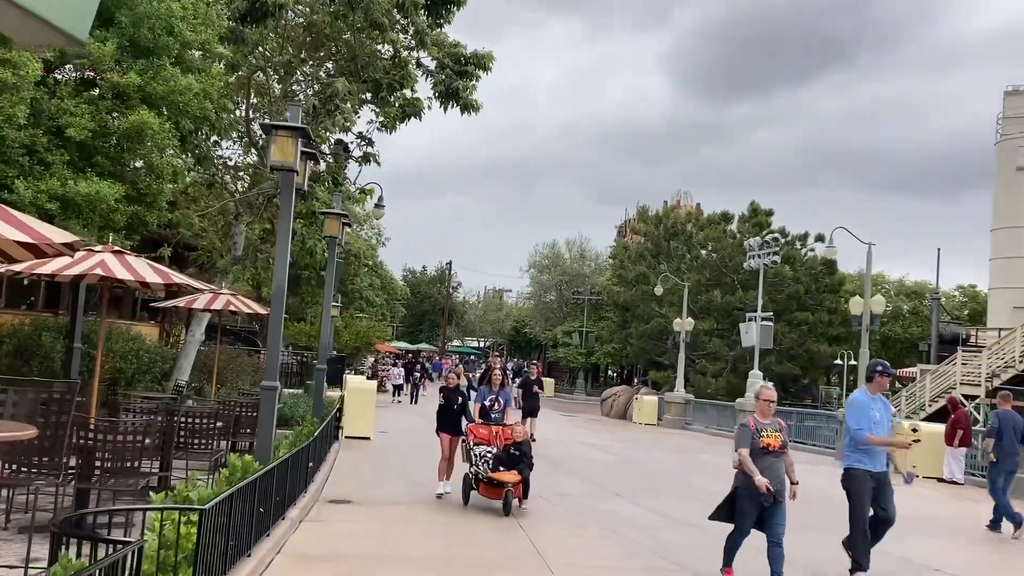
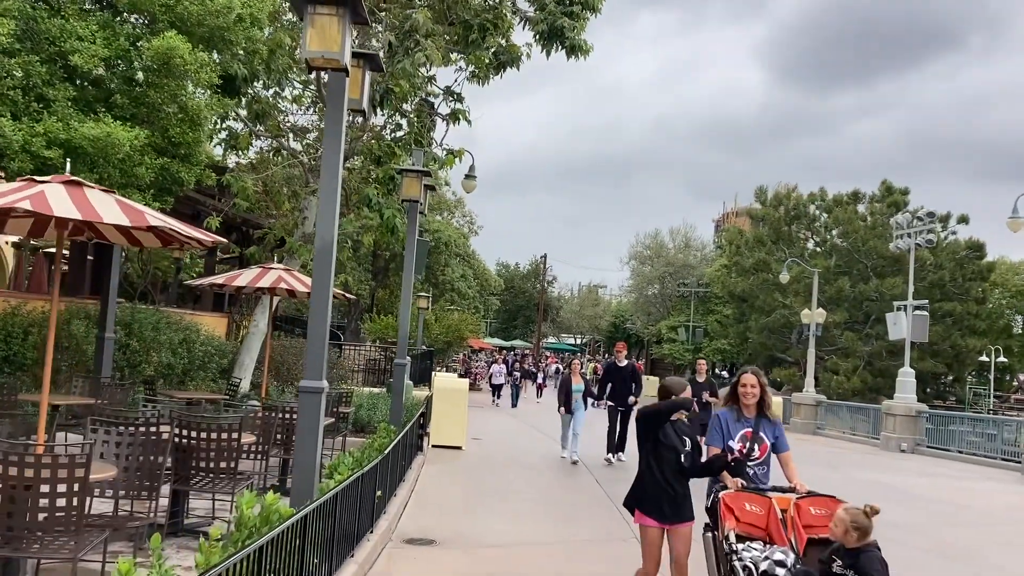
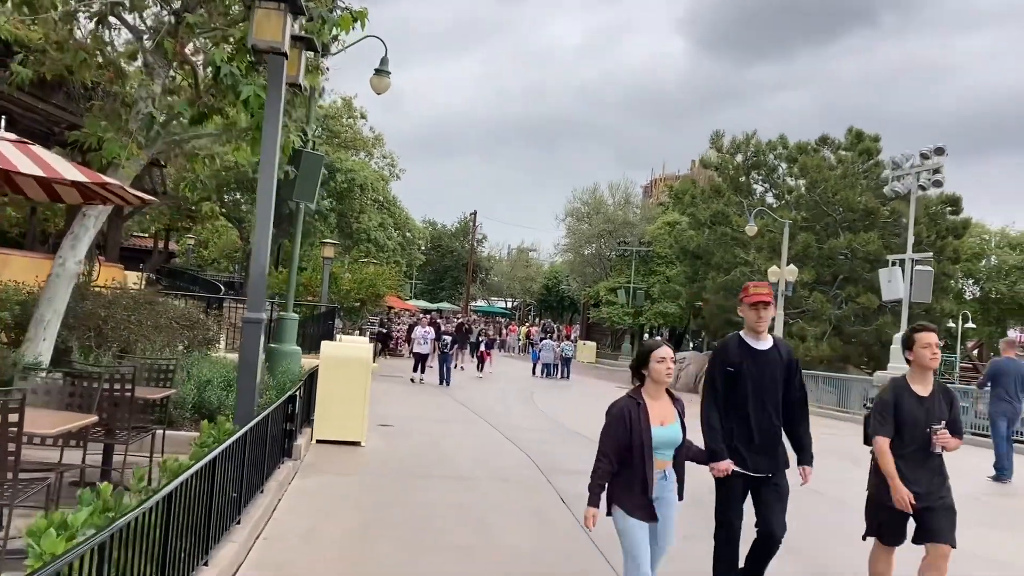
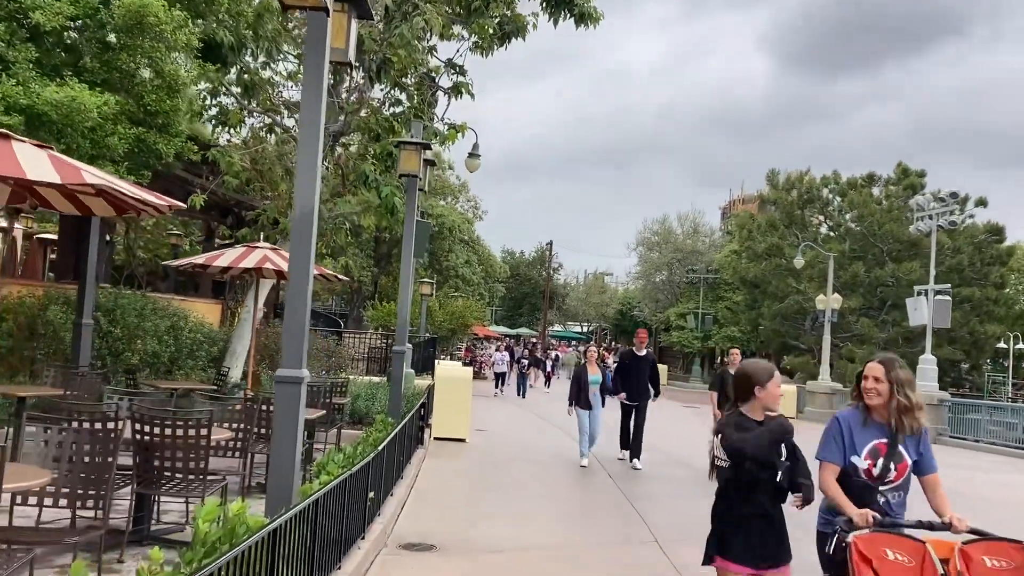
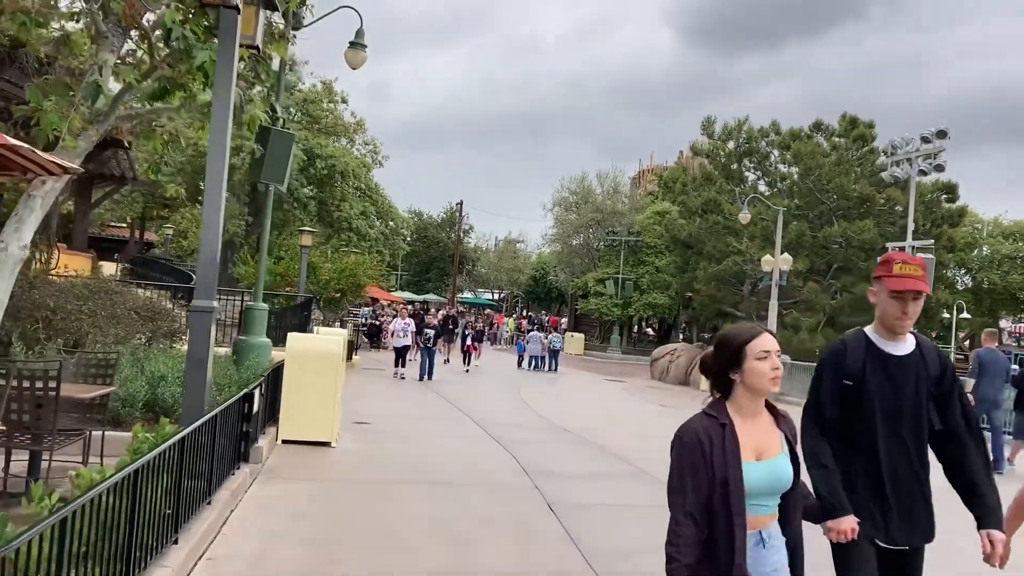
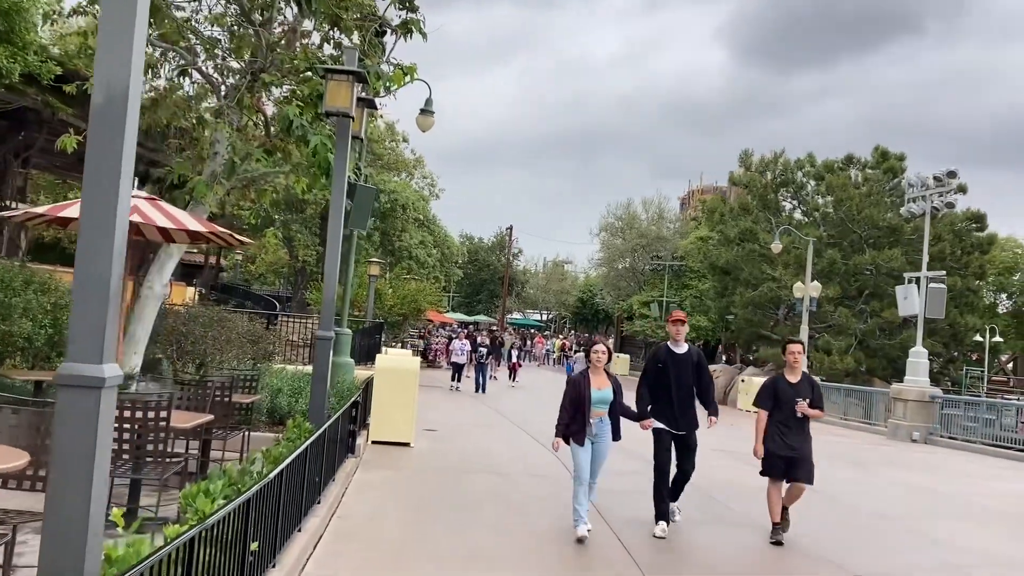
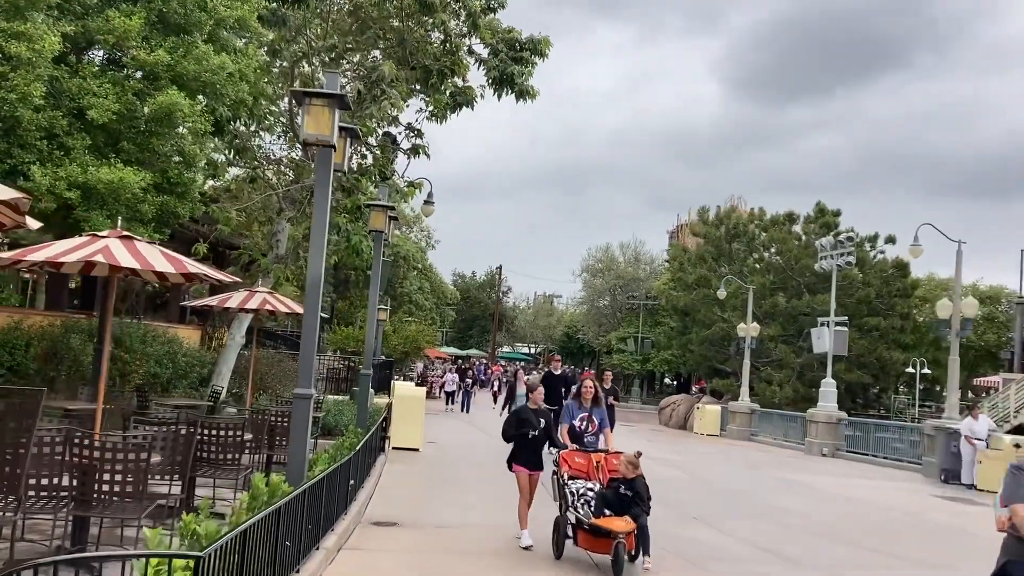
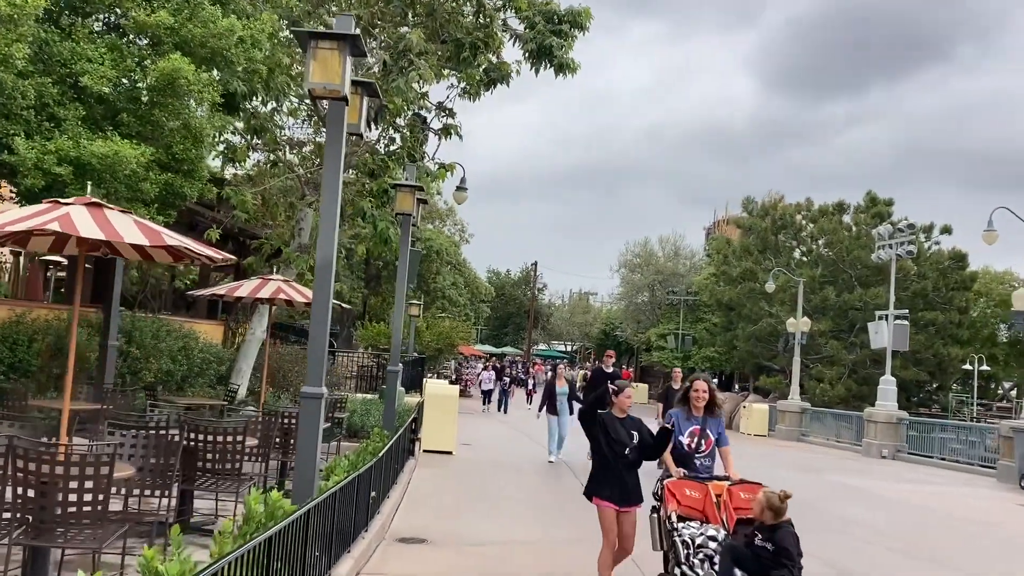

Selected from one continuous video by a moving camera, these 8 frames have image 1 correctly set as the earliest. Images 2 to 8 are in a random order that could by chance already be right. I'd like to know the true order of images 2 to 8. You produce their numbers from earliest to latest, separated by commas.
7, 8, 2, 4, 6, 3, 5
